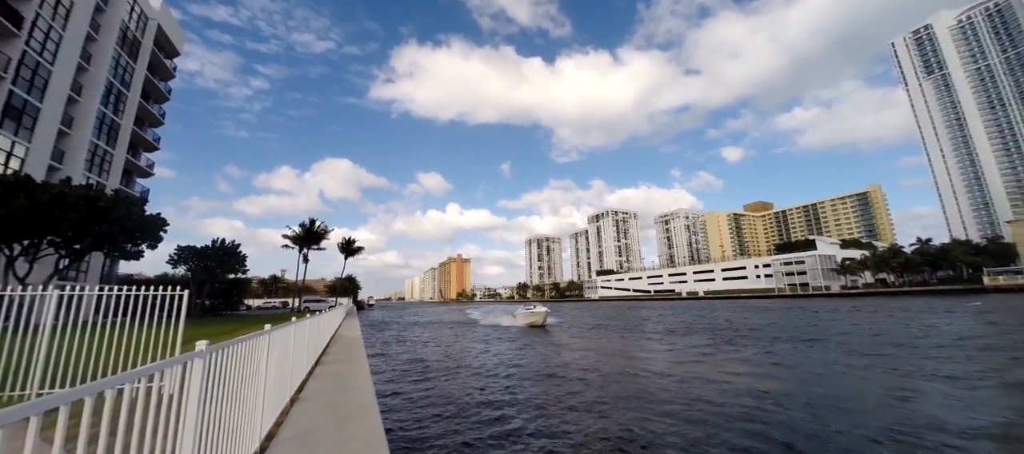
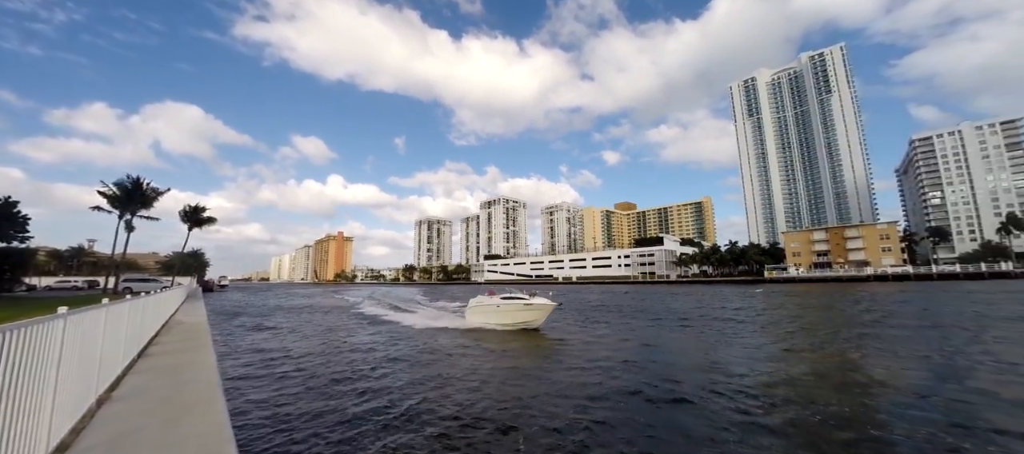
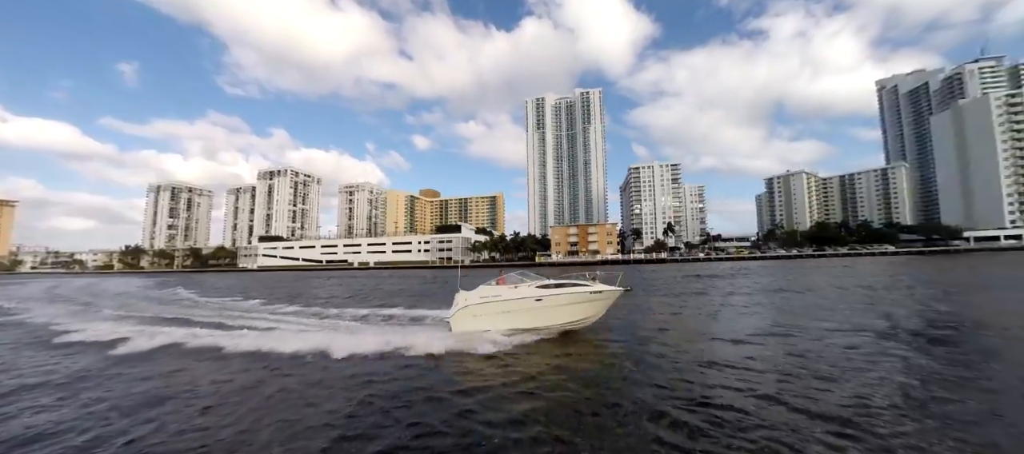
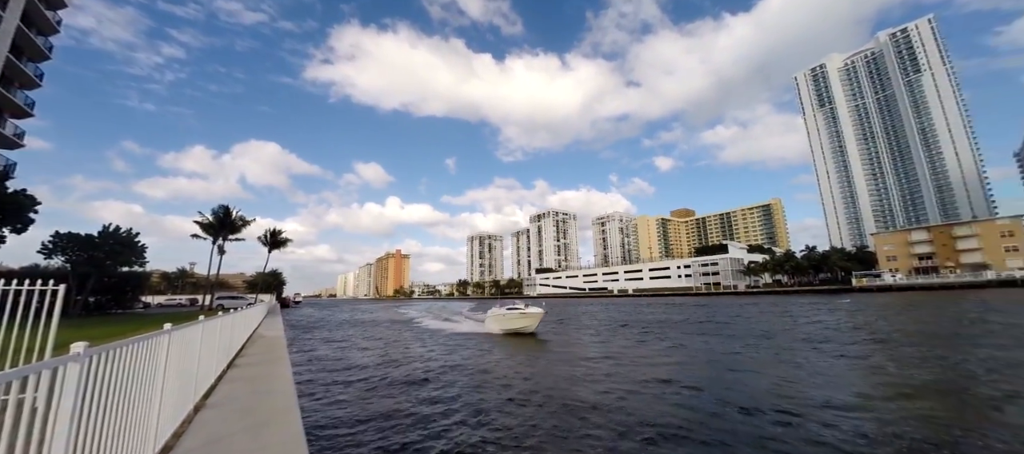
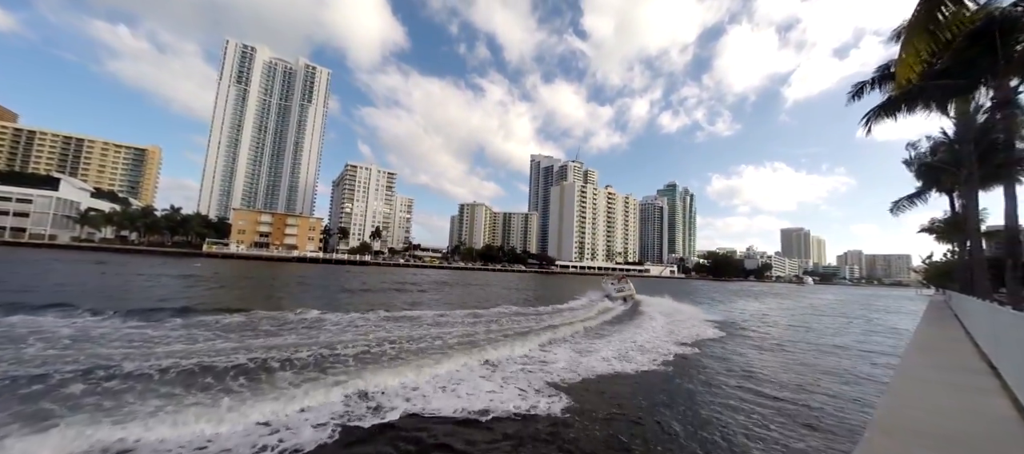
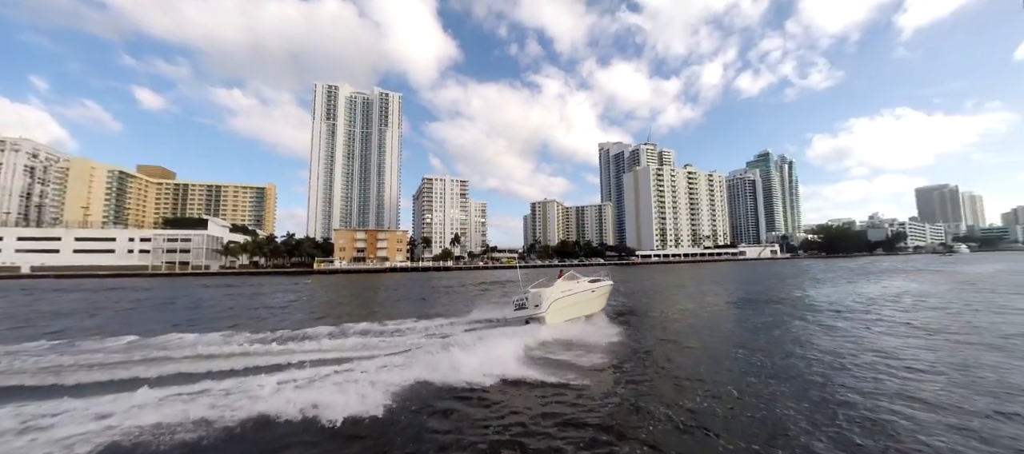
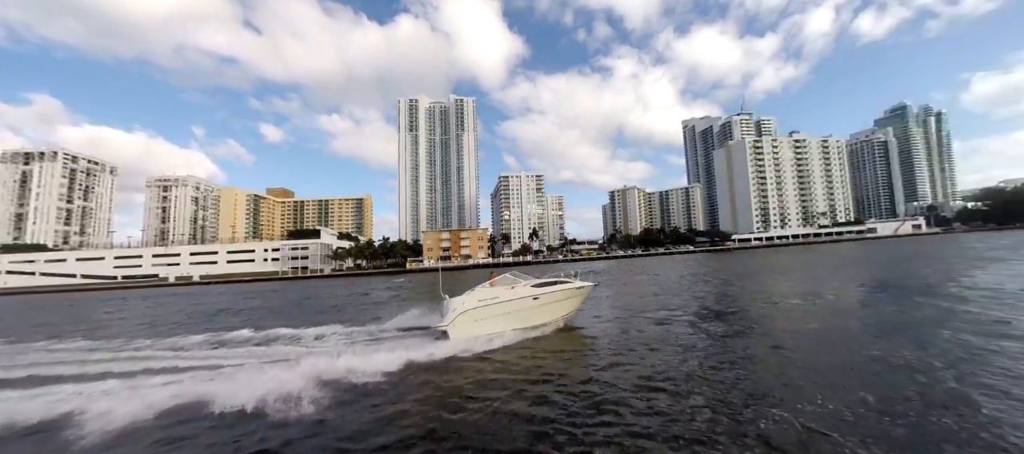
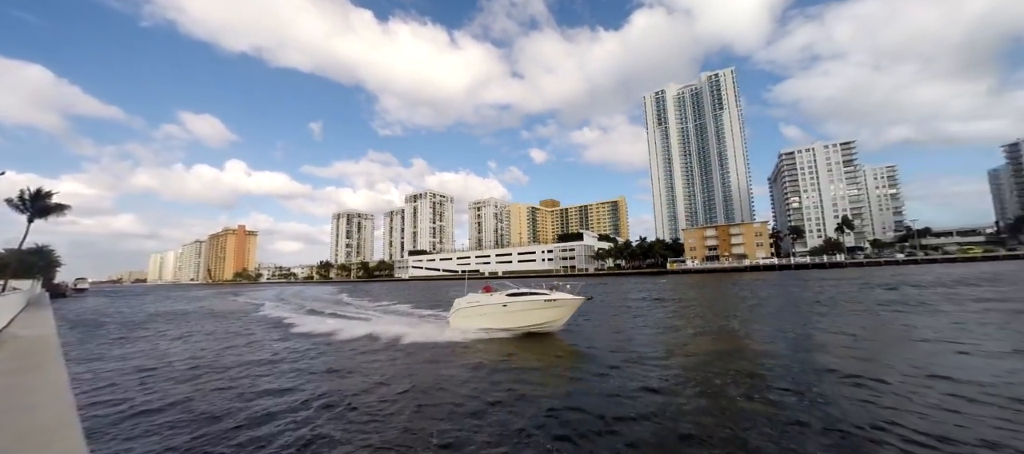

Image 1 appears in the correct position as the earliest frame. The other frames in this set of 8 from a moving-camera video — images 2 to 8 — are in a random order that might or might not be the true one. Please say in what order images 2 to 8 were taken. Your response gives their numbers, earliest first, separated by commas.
4, 2, 8, 3, 7, 6, 5
